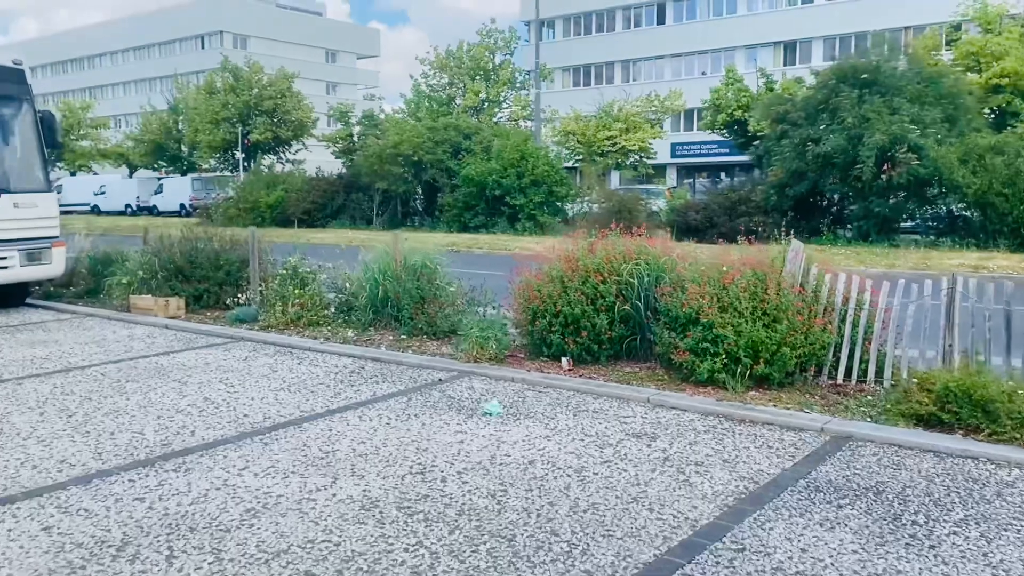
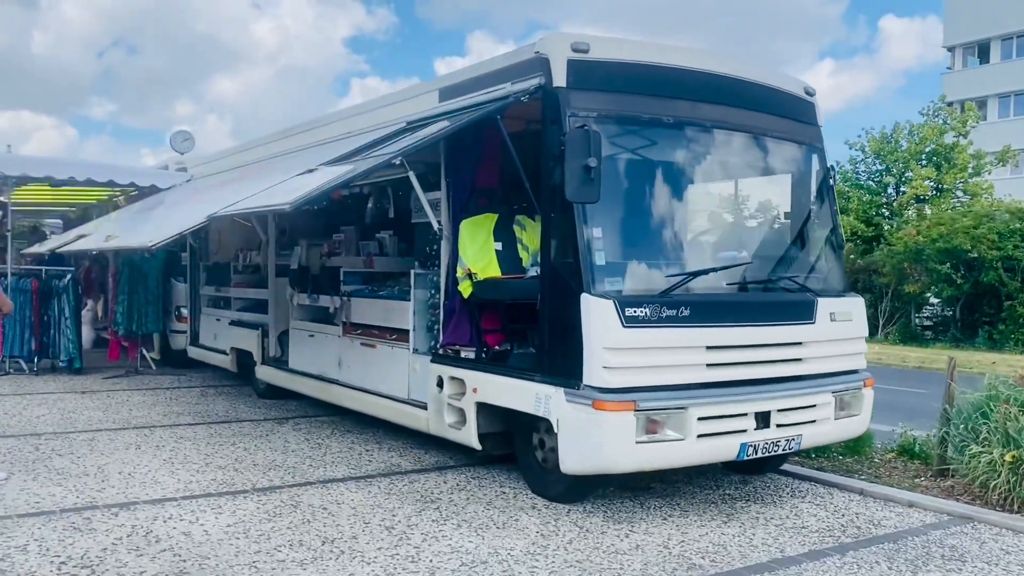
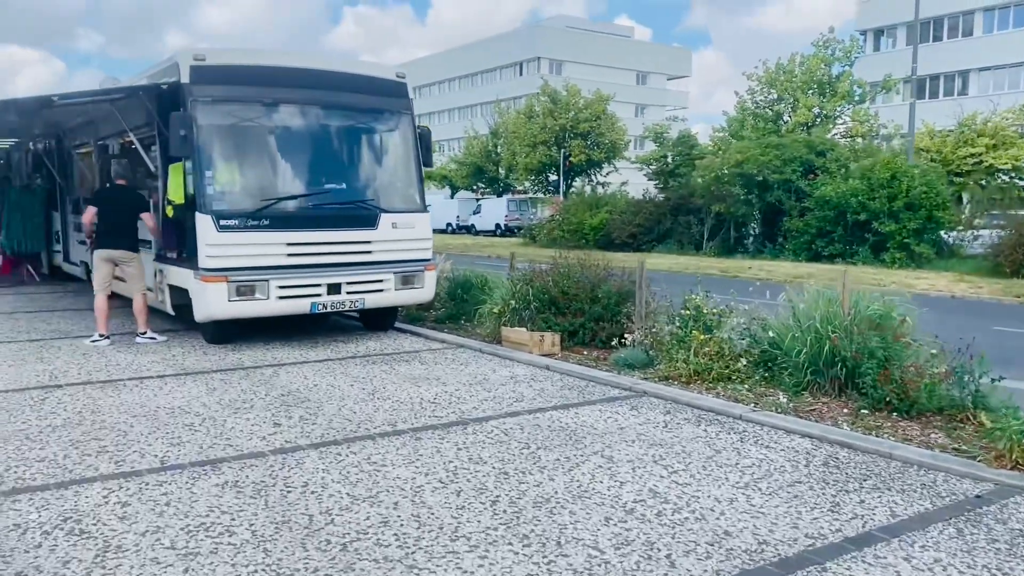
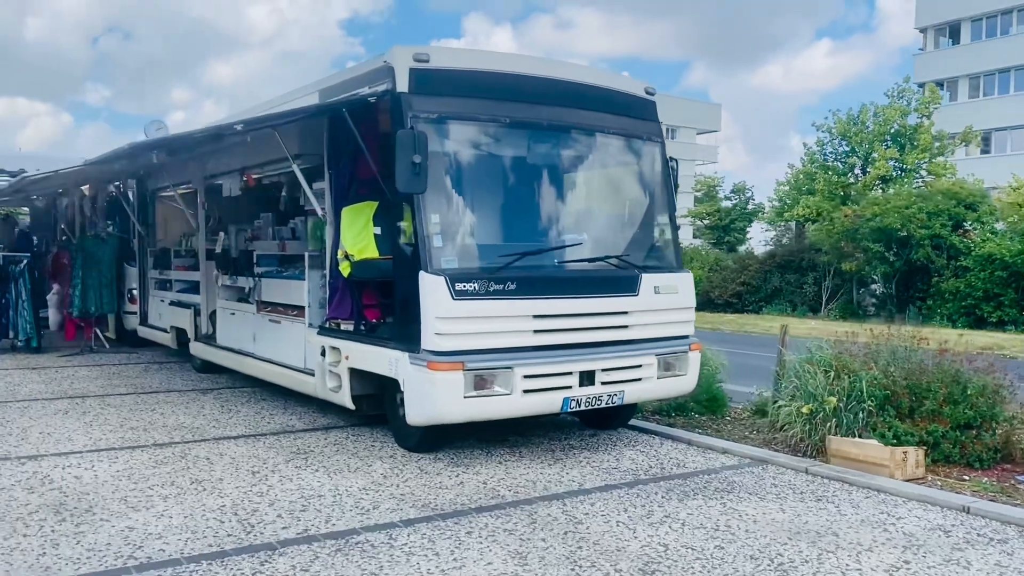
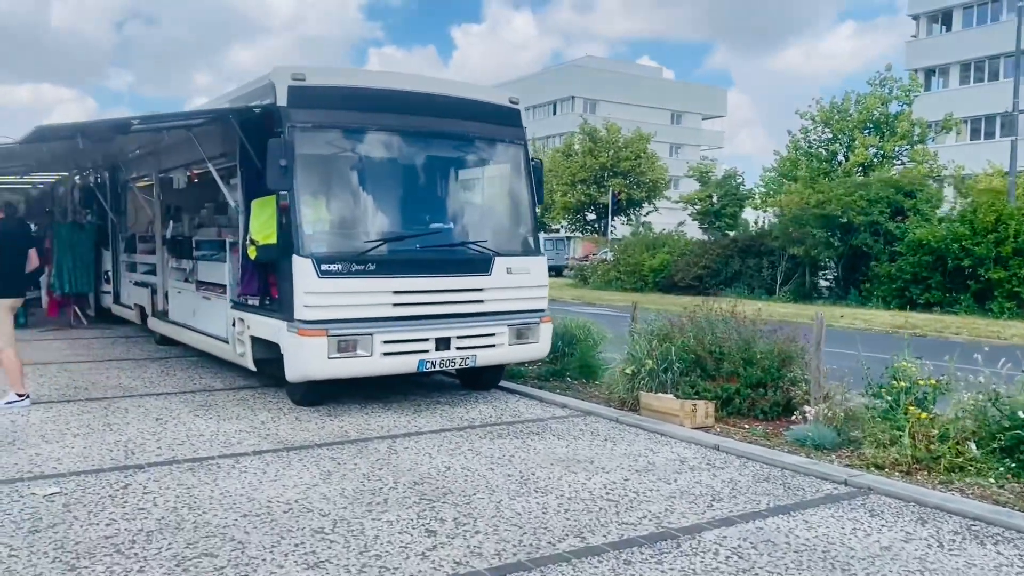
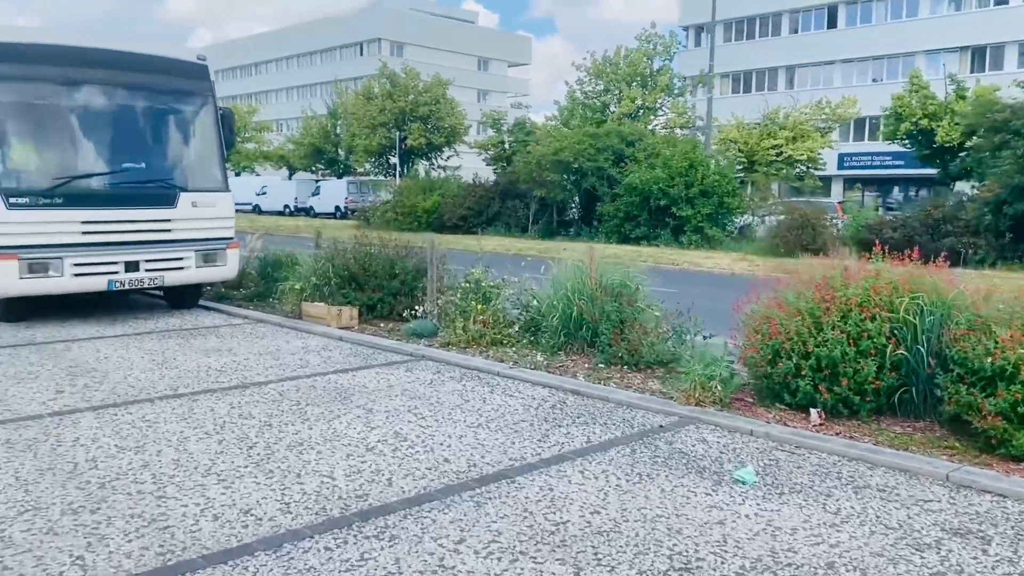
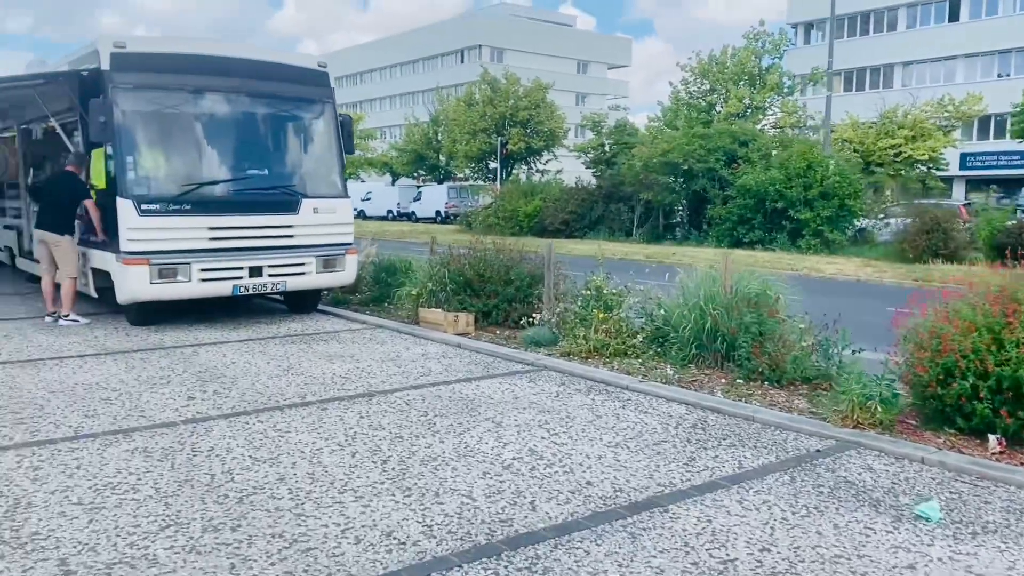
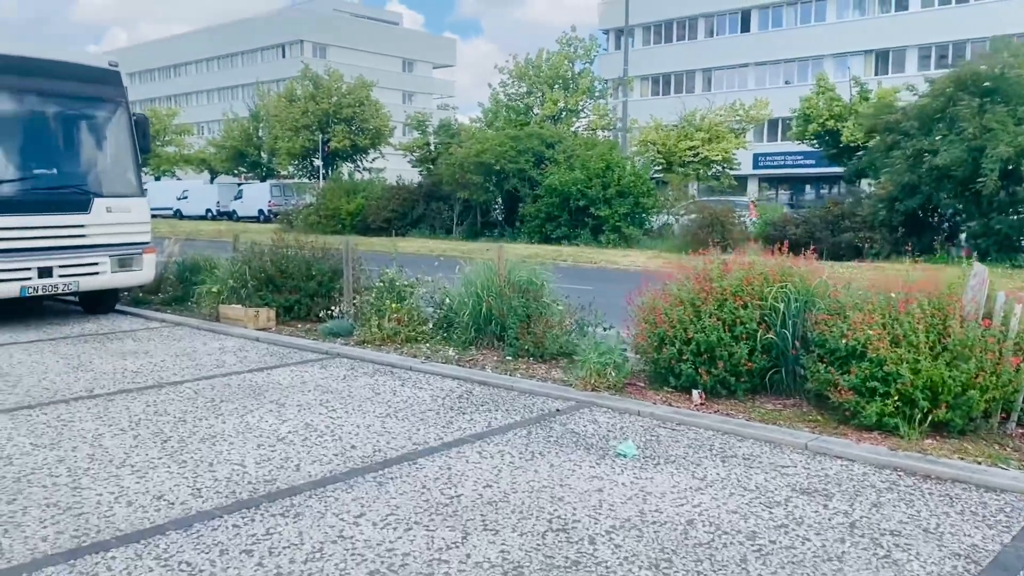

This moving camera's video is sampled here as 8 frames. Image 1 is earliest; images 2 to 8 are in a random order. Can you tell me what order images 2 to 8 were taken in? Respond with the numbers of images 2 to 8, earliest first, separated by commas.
8, 6, 7, 3, 5, 4, 2
